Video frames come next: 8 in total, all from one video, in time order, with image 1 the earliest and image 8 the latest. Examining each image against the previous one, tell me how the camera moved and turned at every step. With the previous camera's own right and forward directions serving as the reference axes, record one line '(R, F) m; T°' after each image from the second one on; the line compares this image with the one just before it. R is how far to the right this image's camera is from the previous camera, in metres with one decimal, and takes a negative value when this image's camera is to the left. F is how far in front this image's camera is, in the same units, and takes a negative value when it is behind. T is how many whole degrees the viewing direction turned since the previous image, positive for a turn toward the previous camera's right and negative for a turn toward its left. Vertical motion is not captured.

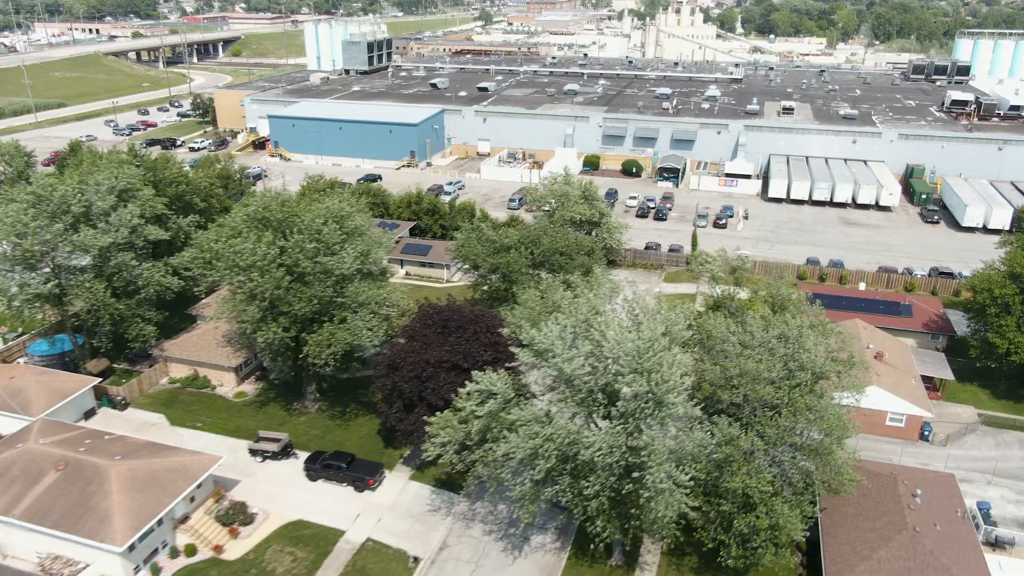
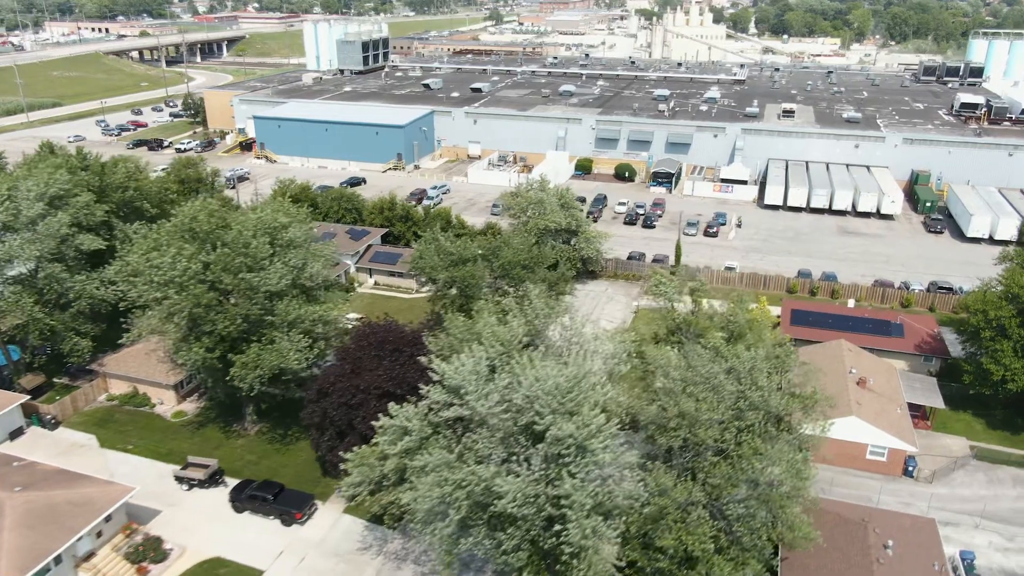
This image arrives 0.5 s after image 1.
(+2.2, +2.0) m; -1°
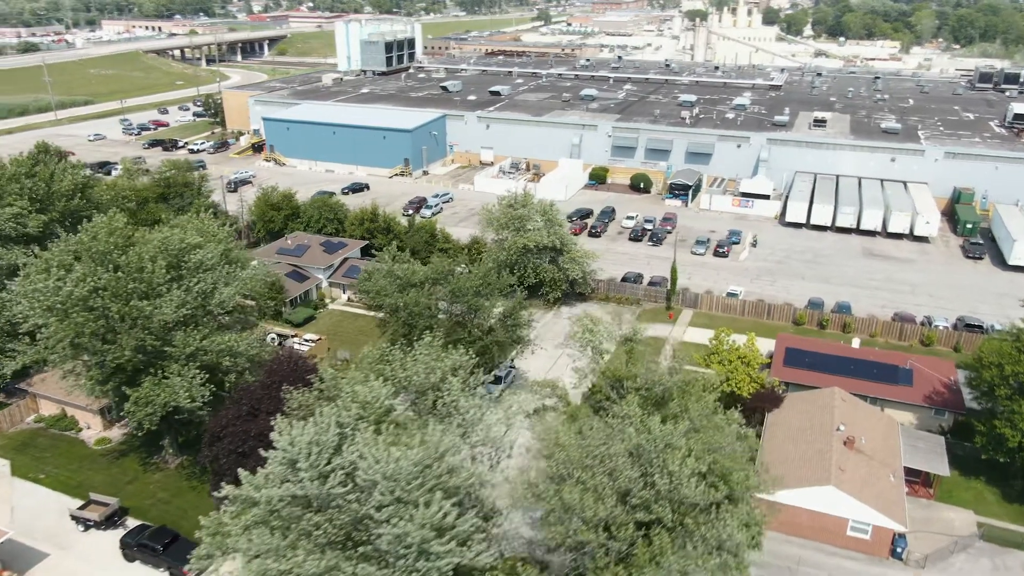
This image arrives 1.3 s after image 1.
(+3.5, +2.9) m; -4°
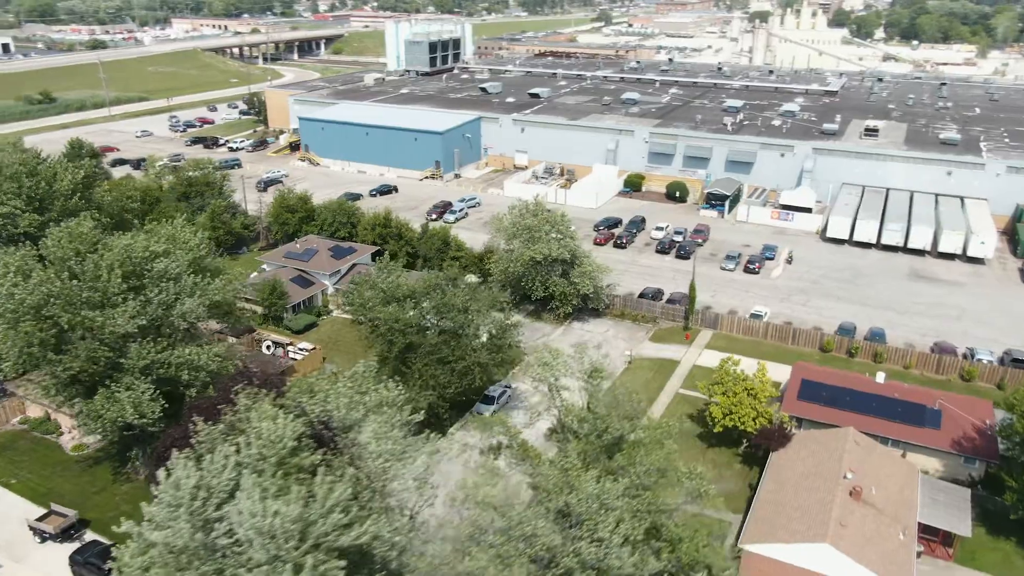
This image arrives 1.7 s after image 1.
(+2.3, +1.7) m; -4°
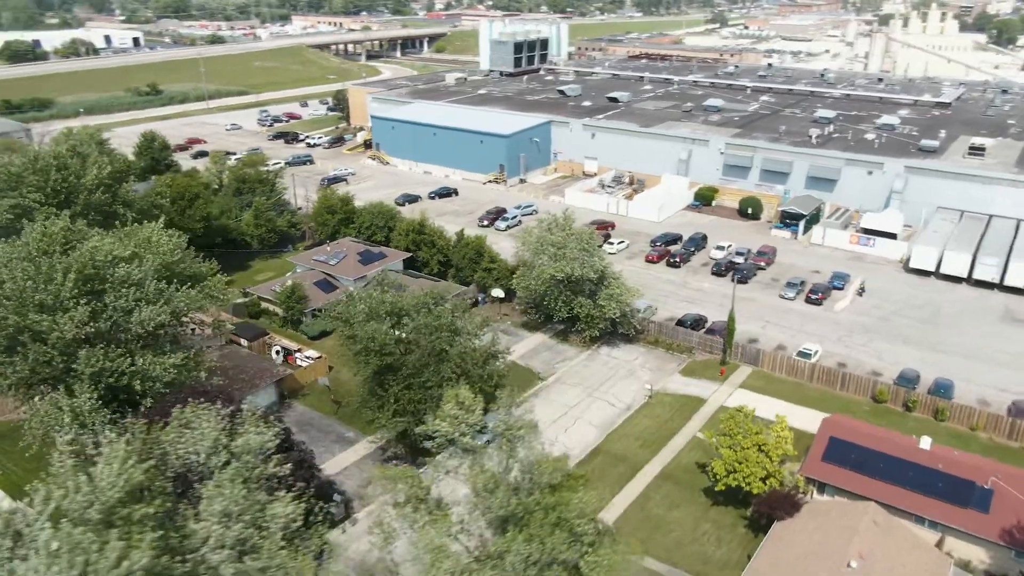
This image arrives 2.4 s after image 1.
(+3.5, +2.3) m; -8°
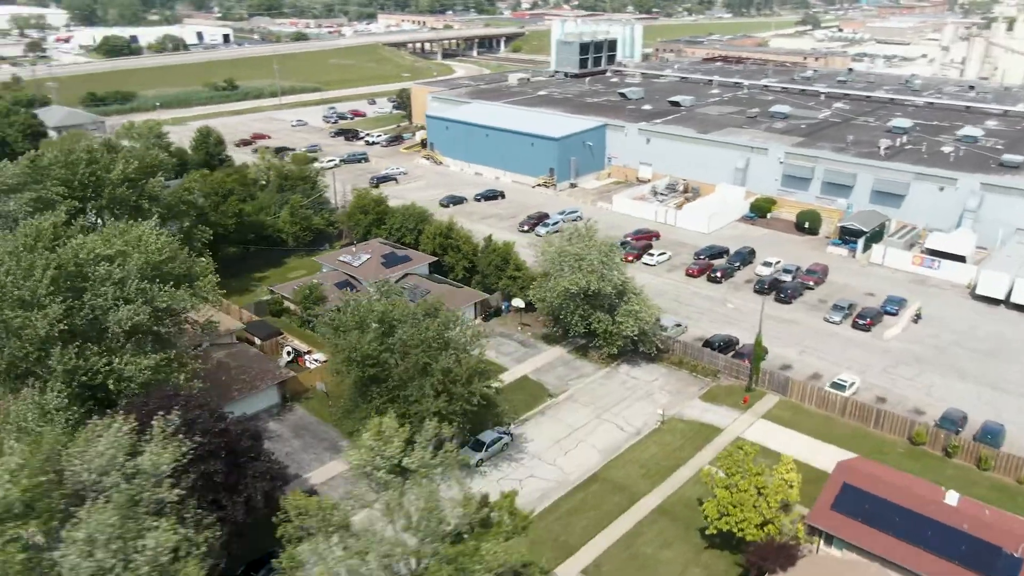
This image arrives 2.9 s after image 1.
(+2.5, +1.3) m; -6°
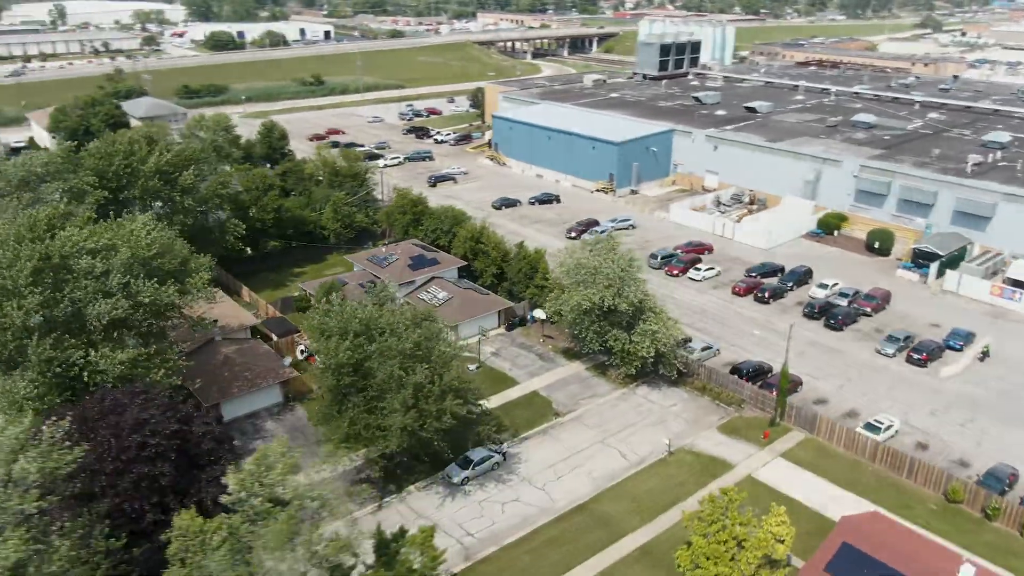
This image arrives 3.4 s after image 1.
(+3.0, +1.4) m; -7°
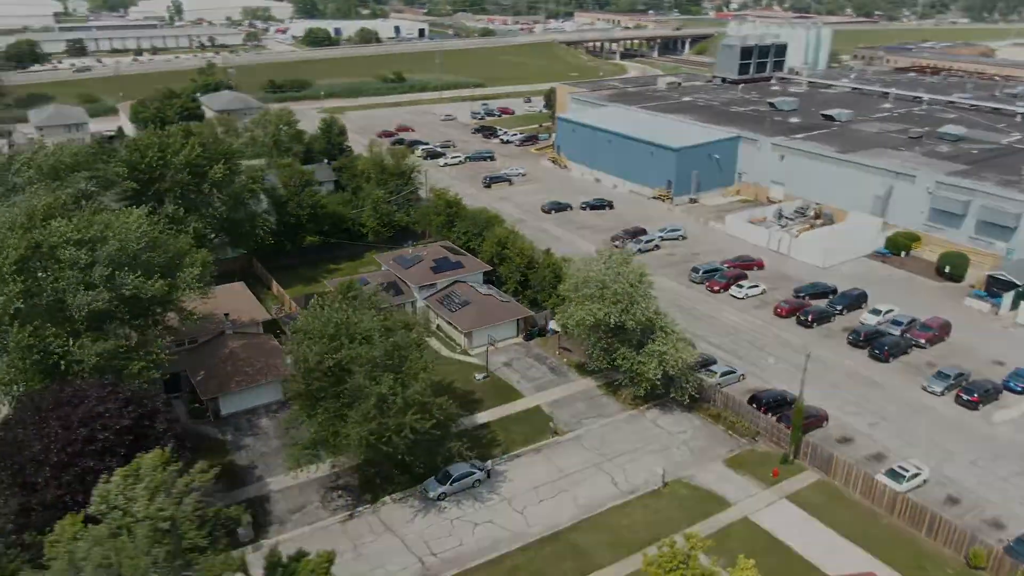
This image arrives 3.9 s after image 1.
(+3.1, +1.2) m; -7°
